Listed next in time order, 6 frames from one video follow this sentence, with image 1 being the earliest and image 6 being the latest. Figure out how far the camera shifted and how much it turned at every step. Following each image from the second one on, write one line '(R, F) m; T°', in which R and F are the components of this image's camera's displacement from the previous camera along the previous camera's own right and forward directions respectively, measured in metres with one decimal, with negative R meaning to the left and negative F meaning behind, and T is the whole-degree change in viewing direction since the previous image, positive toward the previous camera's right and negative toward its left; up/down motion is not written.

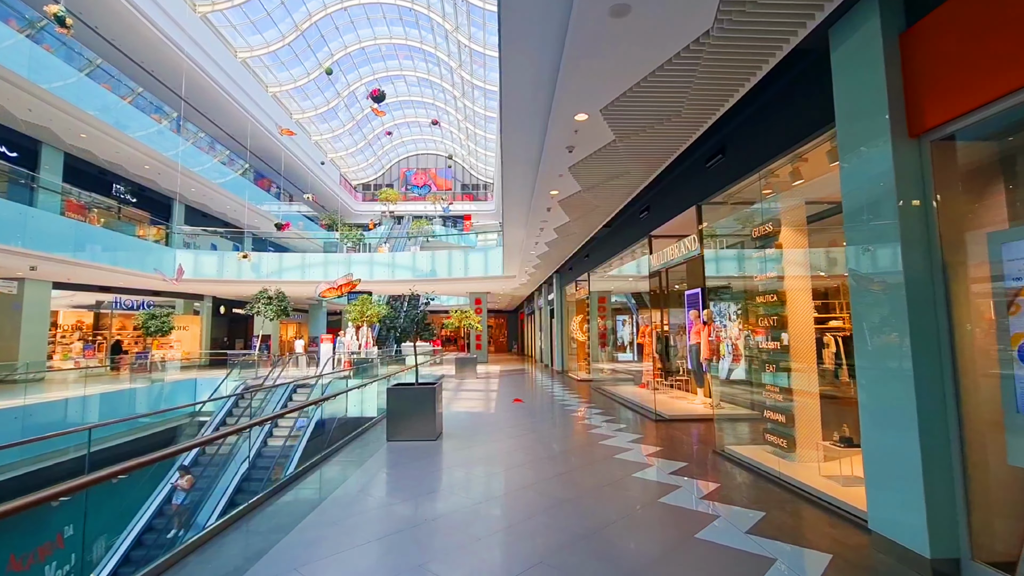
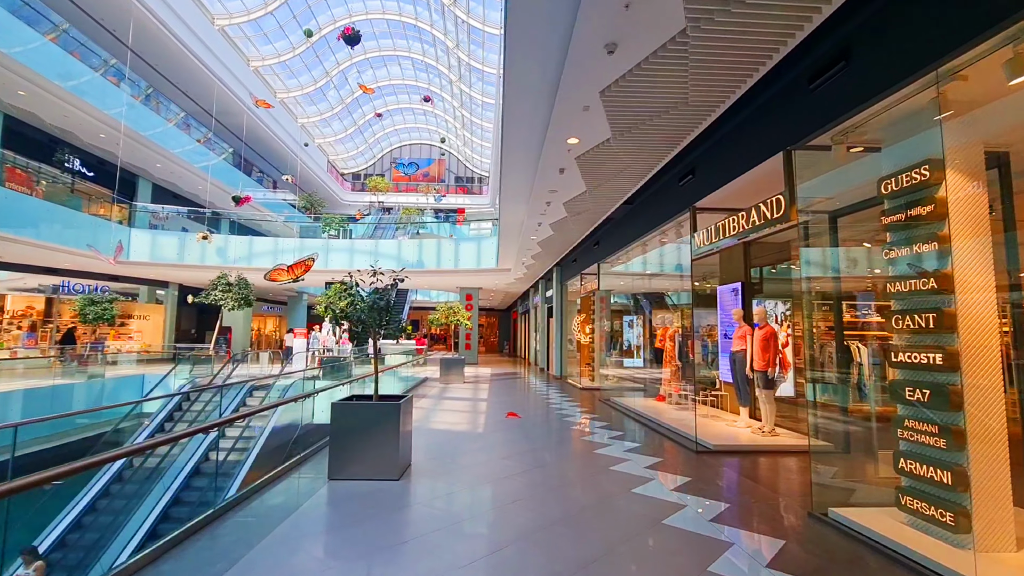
(-0.1, +1.4) m; +1°
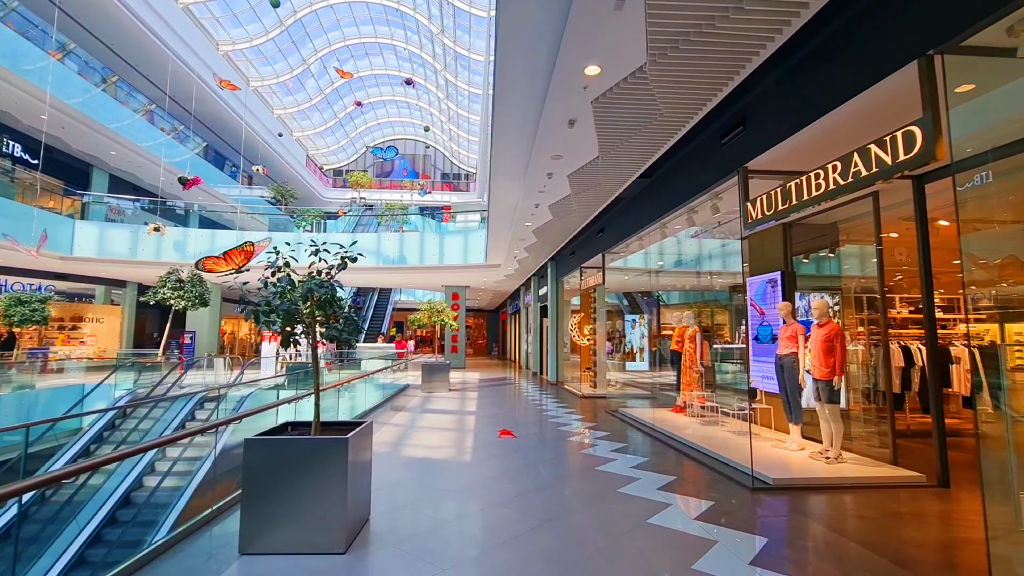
(-0.1, +1.1) m; +1°
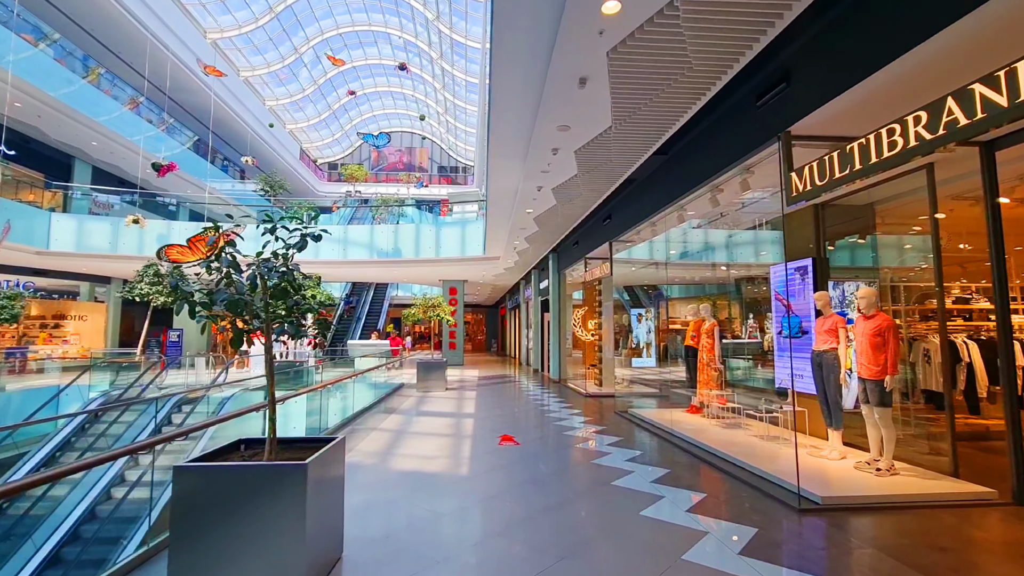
(0.0, +0.5) m; 0°
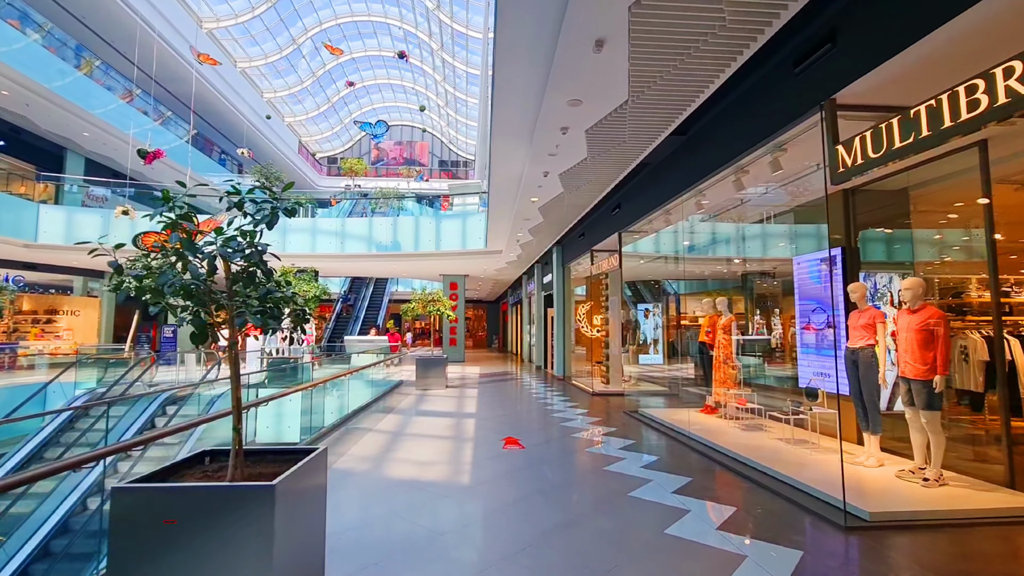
(0.0, +0.3) m; 0°
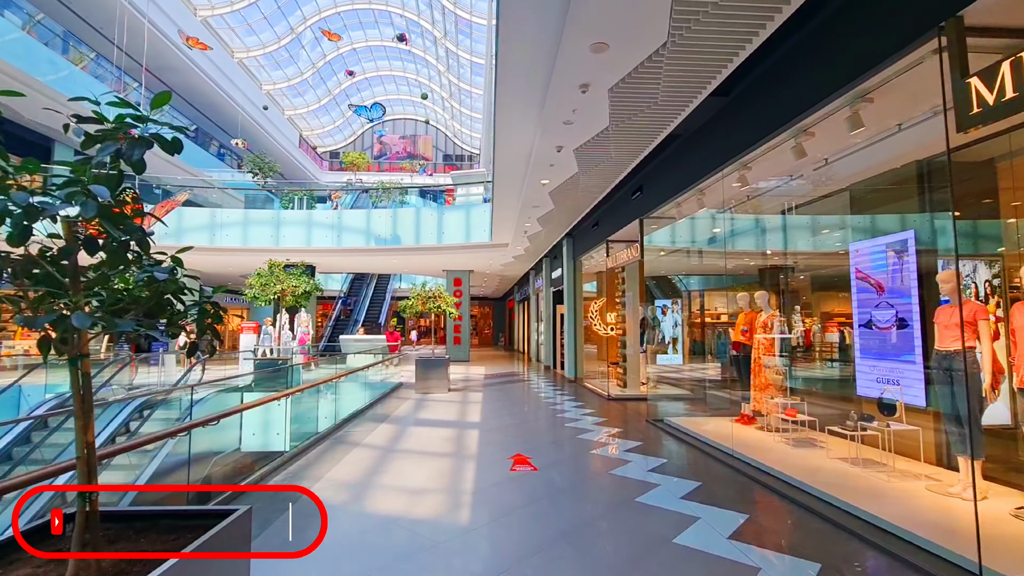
(0.0, +0.7) m; -1°
